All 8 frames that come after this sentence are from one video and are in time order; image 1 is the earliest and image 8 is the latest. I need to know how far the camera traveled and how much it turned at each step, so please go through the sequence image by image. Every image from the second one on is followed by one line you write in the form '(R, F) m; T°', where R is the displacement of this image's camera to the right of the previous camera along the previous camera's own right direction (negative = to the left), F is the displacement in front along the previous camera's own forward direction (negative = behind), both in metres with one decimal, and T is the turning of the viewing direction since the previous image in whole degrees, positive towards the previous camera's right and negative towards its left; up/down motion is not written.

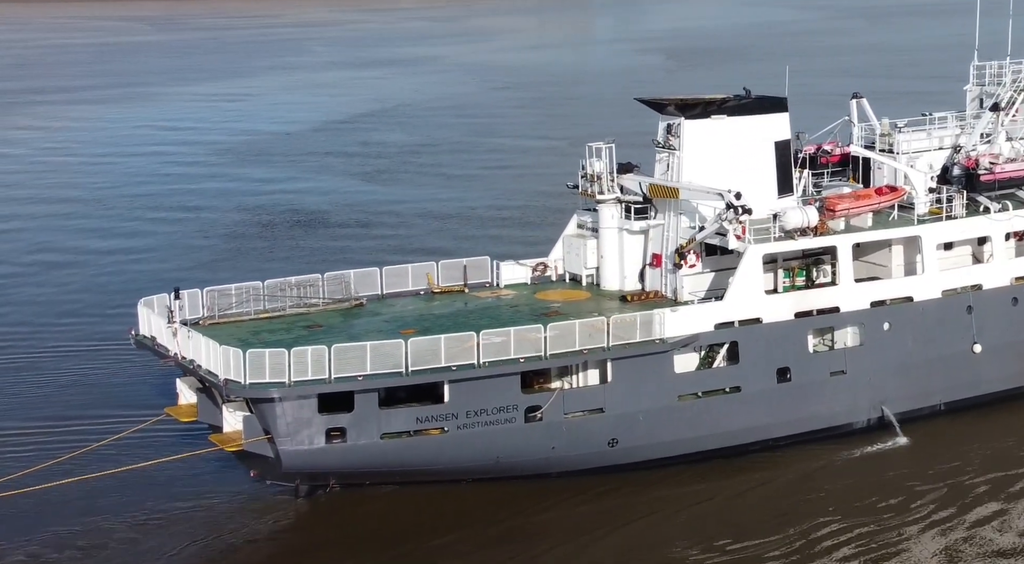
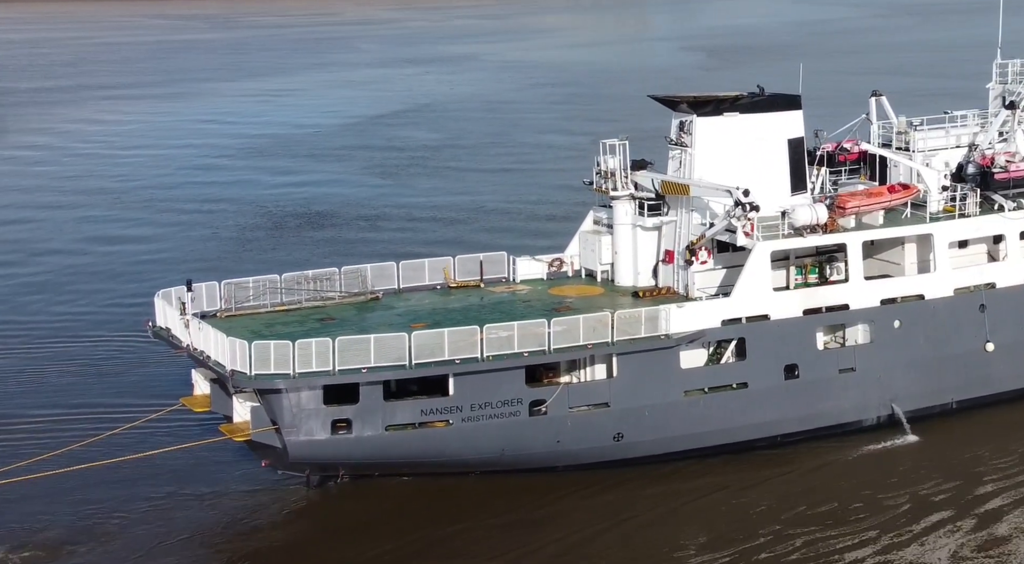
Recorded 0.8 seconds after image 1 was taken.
(+0.8, -0.3) m; -2°
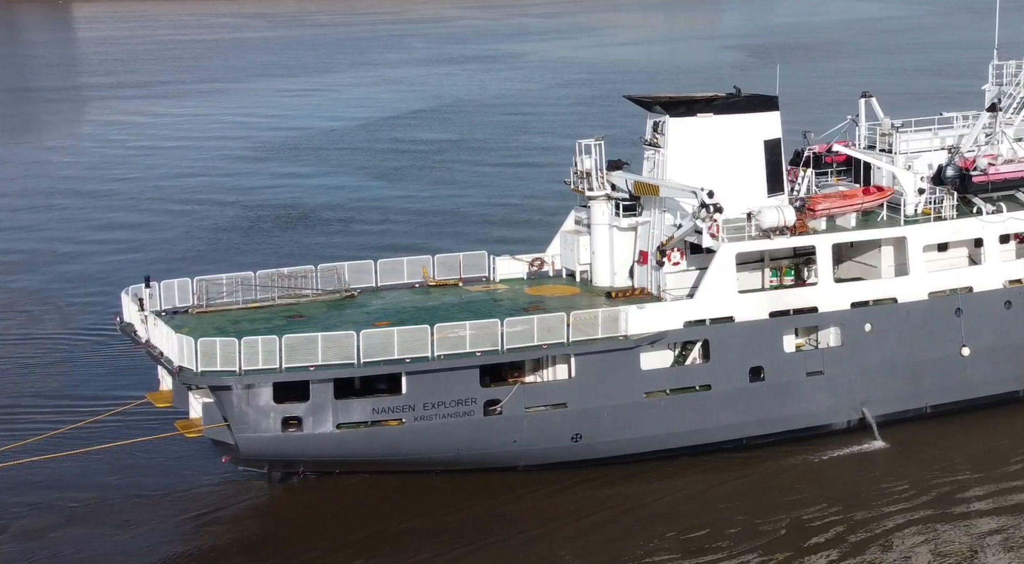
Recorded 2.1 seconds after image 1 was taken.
(+1.8, +0.1) m; -2°
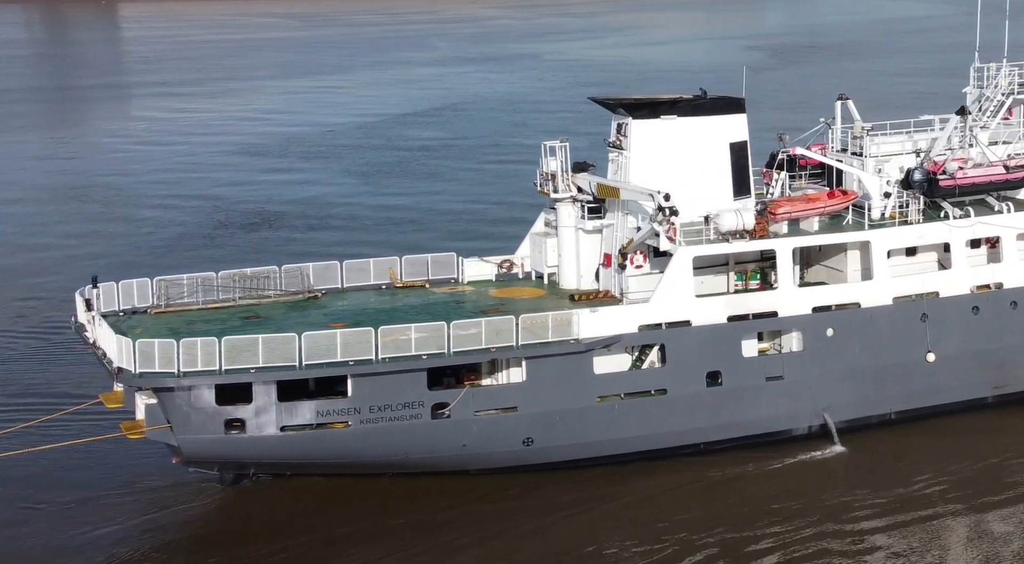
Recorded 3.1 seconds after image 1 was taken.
(+1.5, +0.3) m; -1°
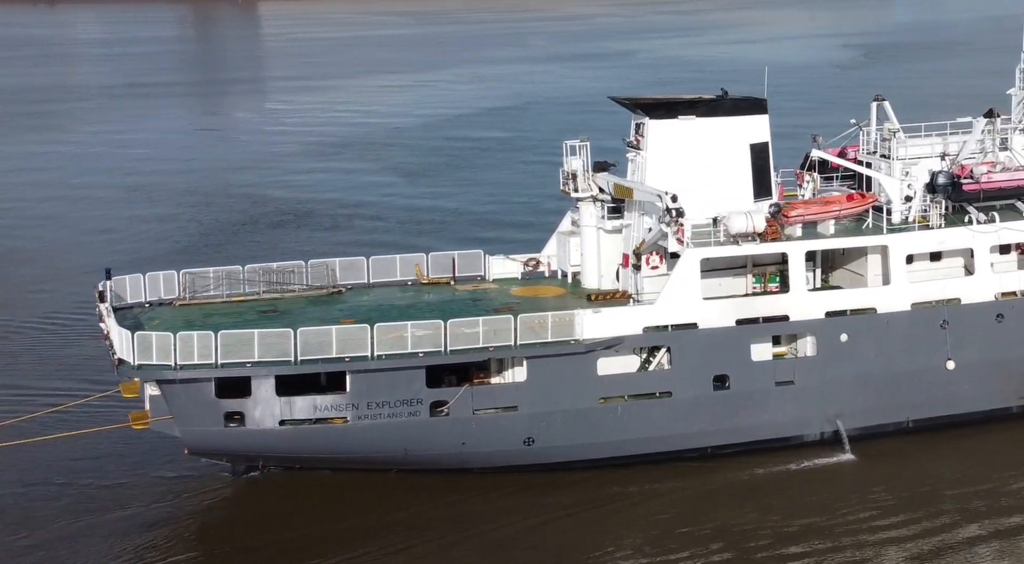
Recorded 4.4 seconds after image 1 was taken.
(+1.9, 0.0) m; -4°
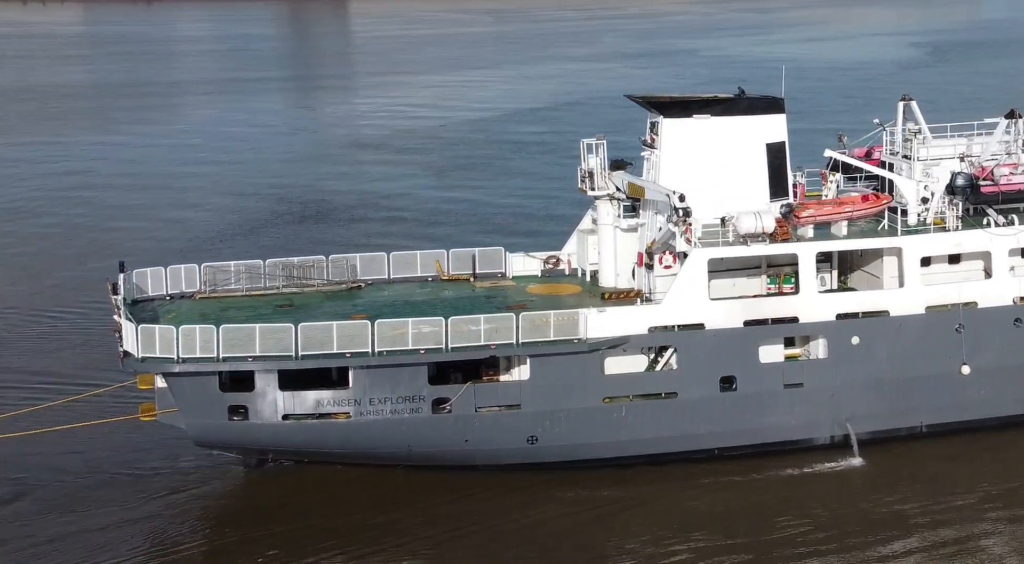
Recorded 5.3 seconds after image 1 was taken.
(+1.2, 0.0) m; -3°
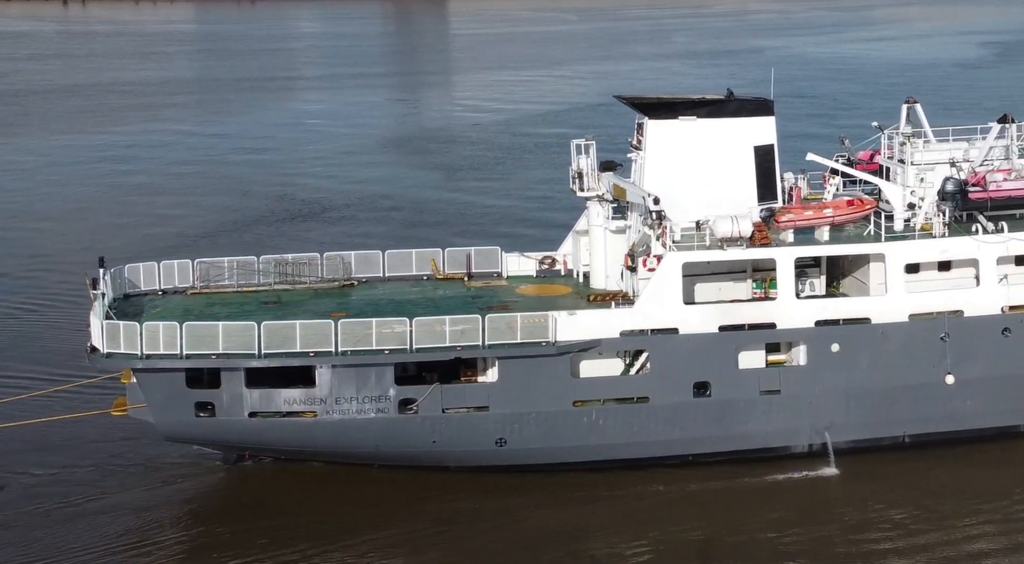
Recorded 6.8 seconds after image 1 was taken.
(+2.0, +0.2) m; -3°
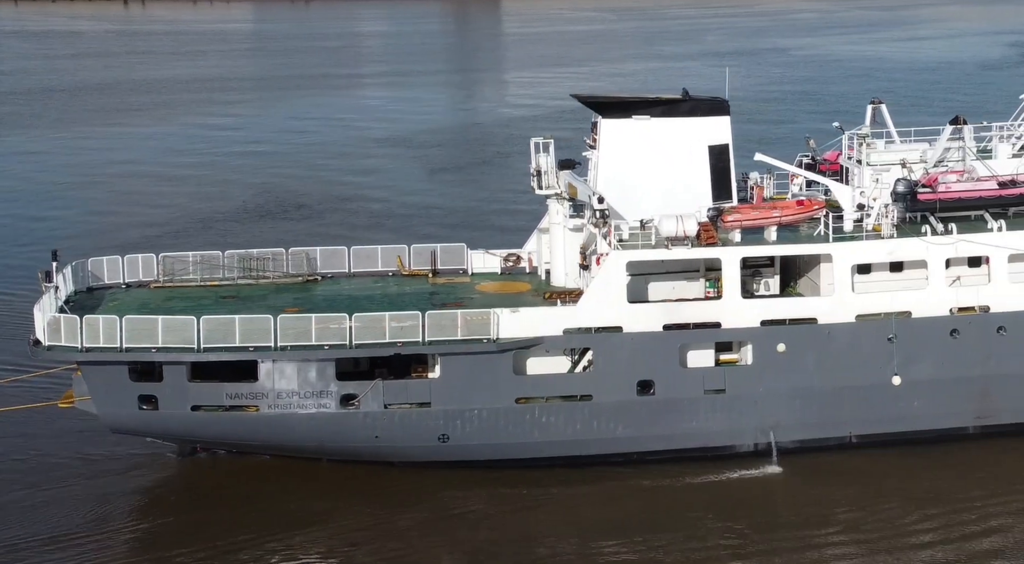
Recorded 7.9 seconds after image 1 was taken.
(+1.8, -0.1) m; -1°
